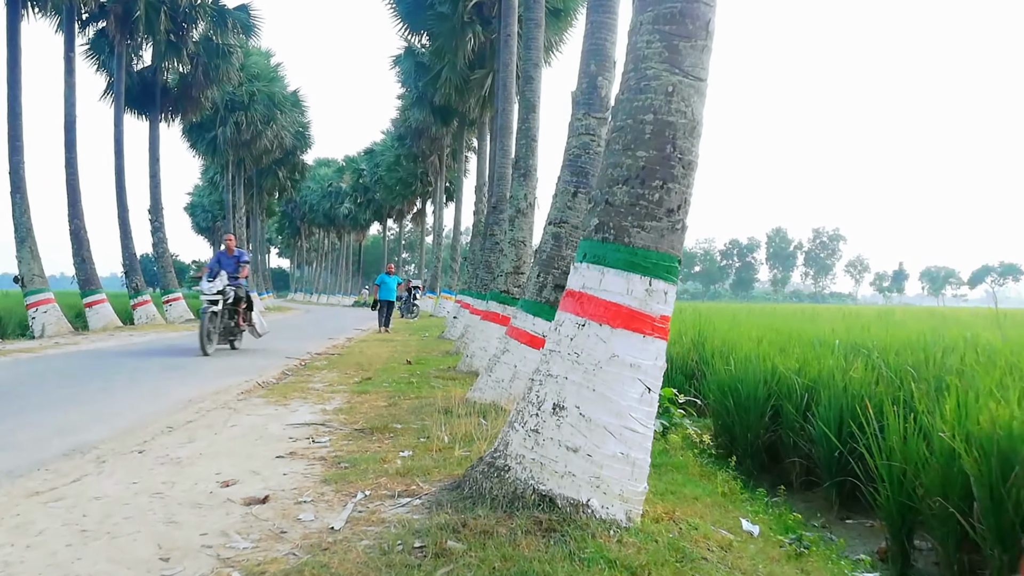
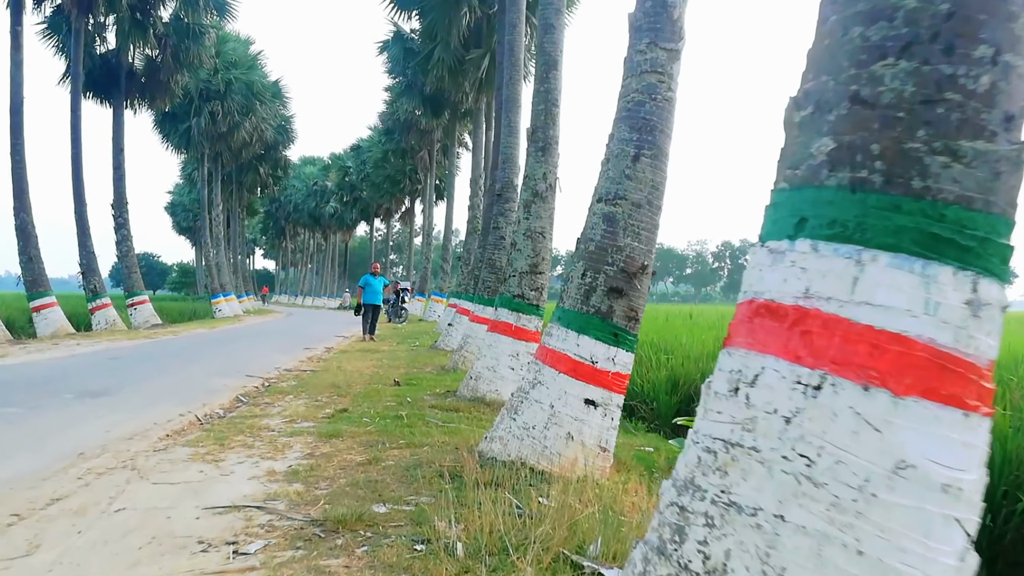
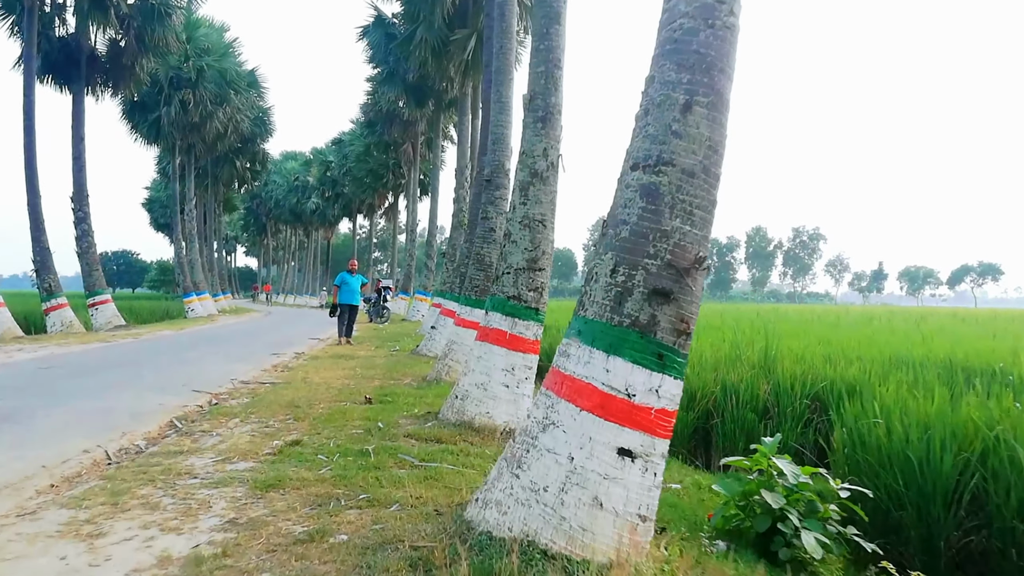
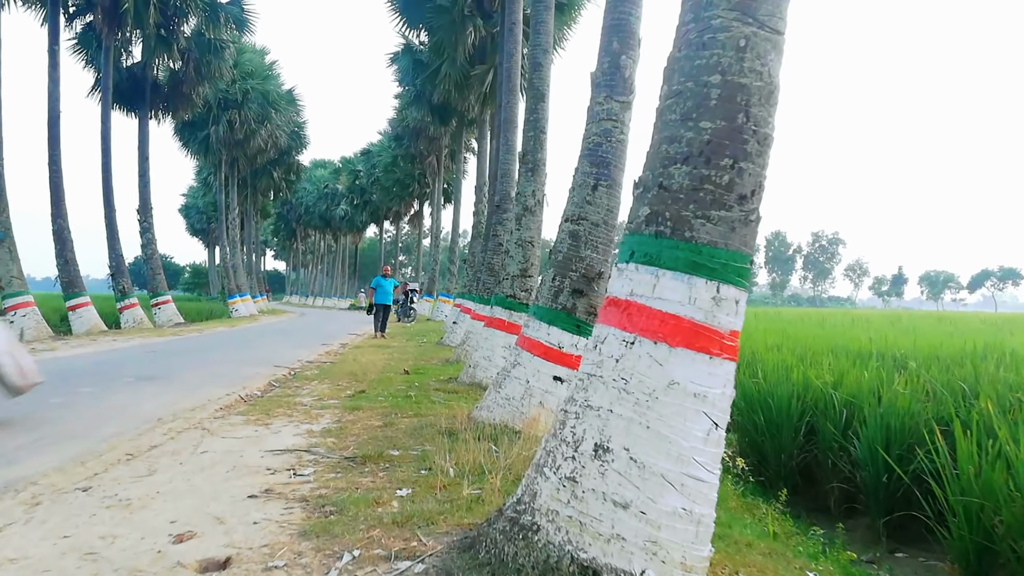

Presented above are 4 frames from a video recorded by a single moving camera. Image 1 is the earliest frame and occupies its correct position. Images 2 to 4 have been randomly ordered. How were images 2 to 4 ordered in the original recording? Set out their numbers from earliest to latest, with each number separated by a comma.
4, 2, 3
